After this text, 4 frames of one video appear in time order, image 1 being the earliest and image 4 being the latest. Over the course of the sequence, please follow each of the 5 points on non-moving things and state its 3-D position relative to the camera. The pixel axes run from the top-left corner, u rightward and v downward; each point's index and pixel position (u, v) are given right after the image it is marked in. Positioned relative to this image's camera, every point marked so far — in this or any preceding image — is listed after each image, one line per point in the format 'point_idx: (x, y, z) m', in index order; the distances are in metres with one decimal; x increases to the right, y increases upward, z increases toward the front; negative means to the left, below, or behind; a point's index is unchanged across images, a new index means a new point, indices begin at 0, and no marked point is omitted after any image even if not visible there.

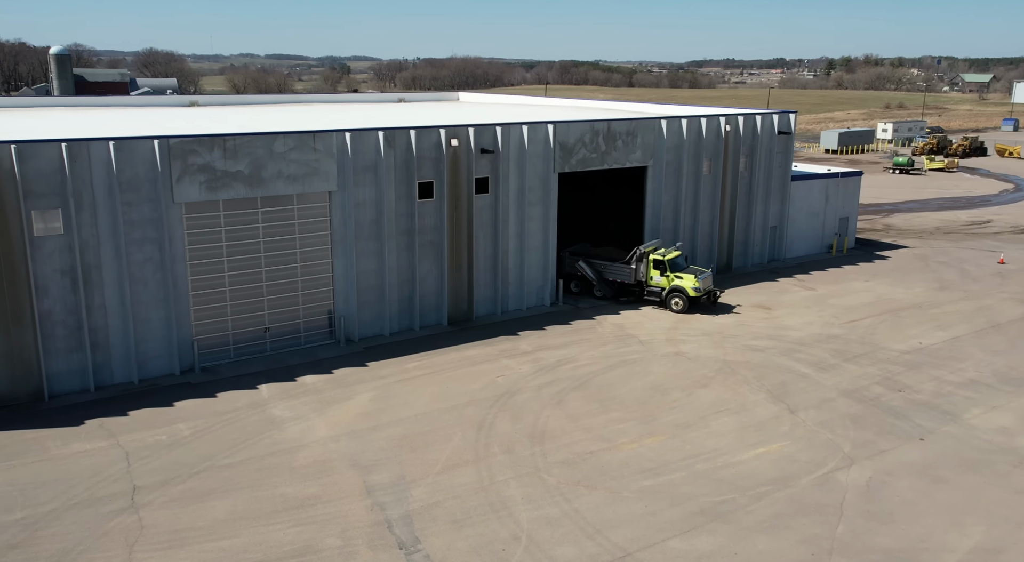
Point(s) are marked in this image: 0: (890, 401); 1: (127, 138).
0: (+8.3, -2.6, +19.0) m
1: (-8.3, +3.1, +18.8) m
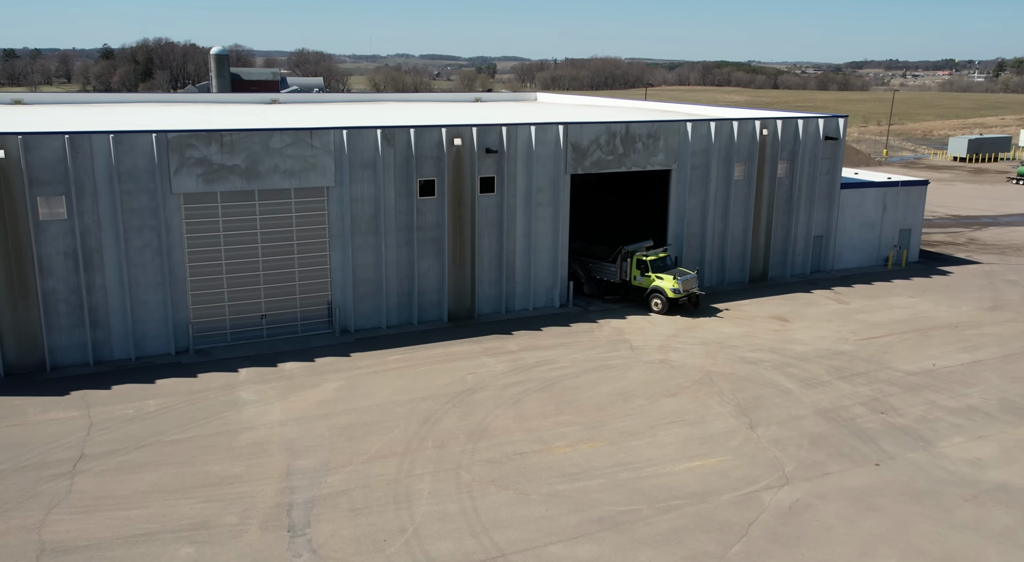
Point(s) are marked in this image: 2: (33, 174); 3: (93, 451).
0: (+7.3, -2.9, +18.0) m
1: (-8.9, +3.5, +20.1) m
2: (-10.8, +2.4, +19.5) m
3: (-7.8, -3.2, +16.2) m
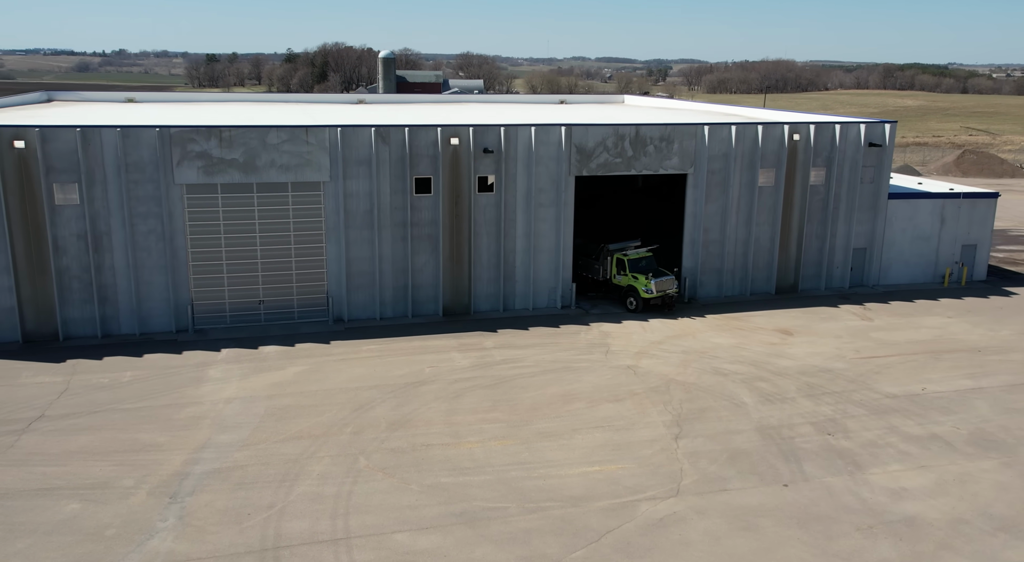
0: (+5.7, -3.2, +17.0) m
1: (-9.6, +3.9, +22.0) m
2: (-11.6, +3.0, +21.7) m
3: (-9.5, -2.7, +17.9) m
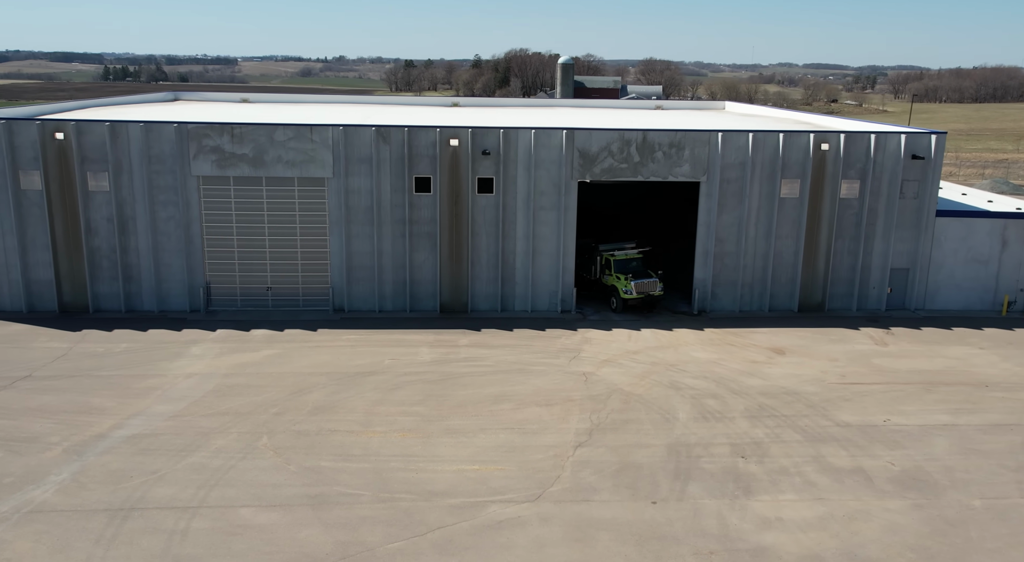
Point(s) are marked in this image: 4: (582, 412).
0: (+3.7, -3.4, +16.3) m
1: (-9.9, +4.4, +24.2) m
2: (-12.0, +3.6, +24.3) m
3: (-11.0, -2.2, +20.1) m
4: (+1.5, -2.8, +18.6) m
